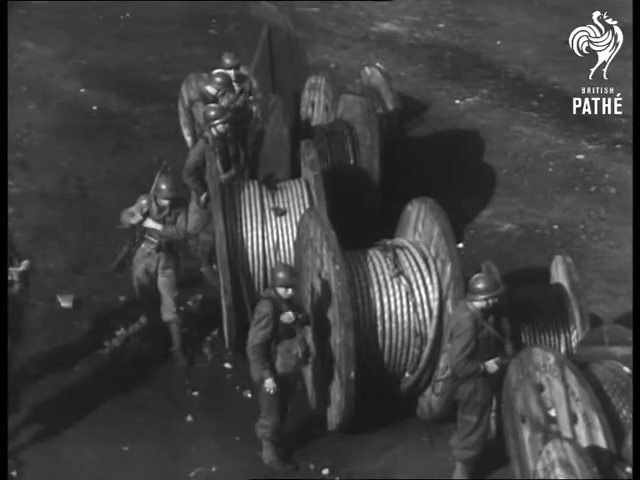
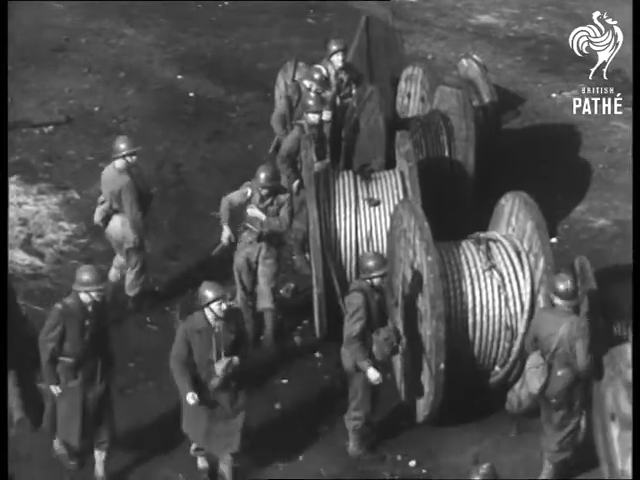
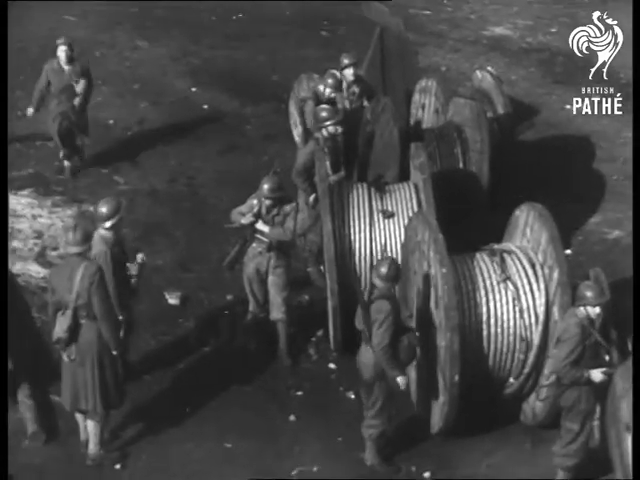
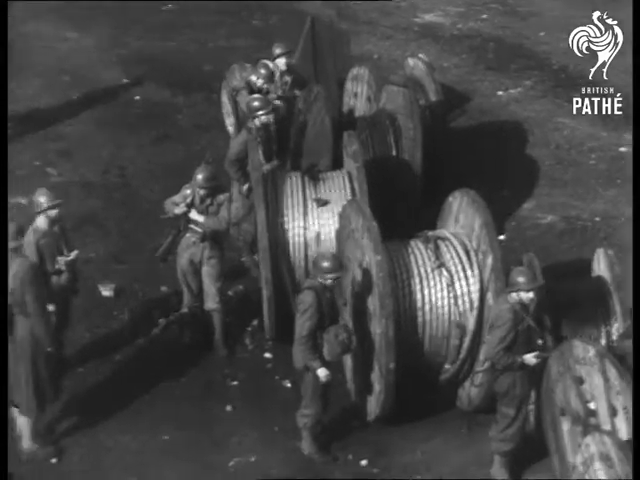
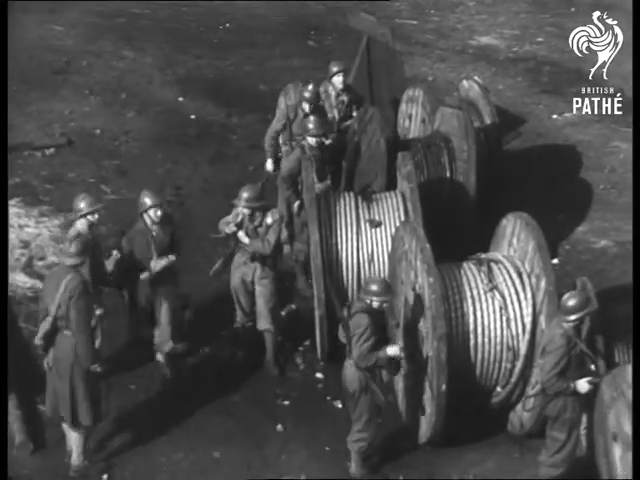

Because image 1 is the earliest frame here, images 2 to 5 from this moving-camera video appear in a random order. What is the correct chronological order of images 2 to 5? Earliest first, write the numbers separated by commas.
4, 3, 5, 2
